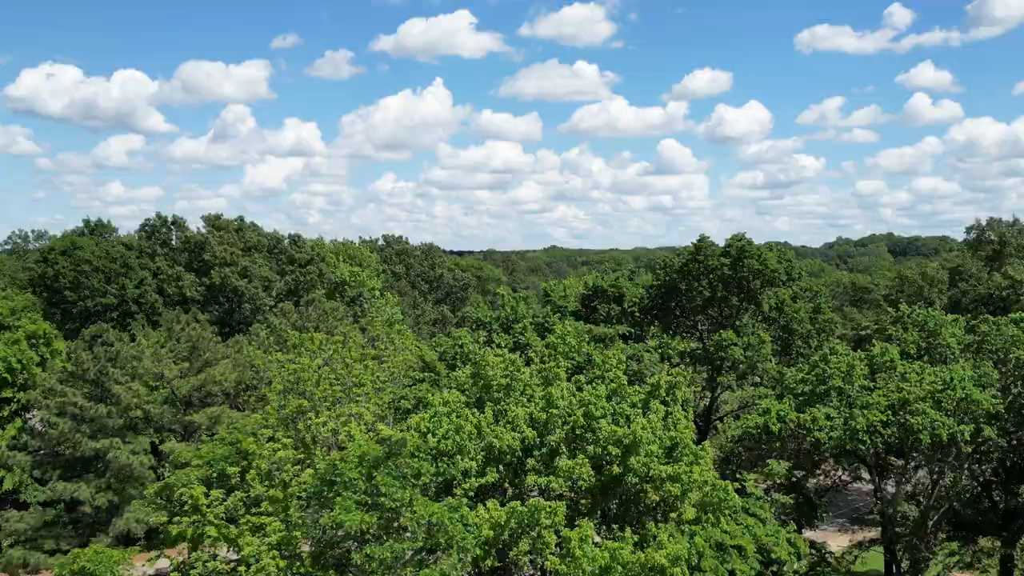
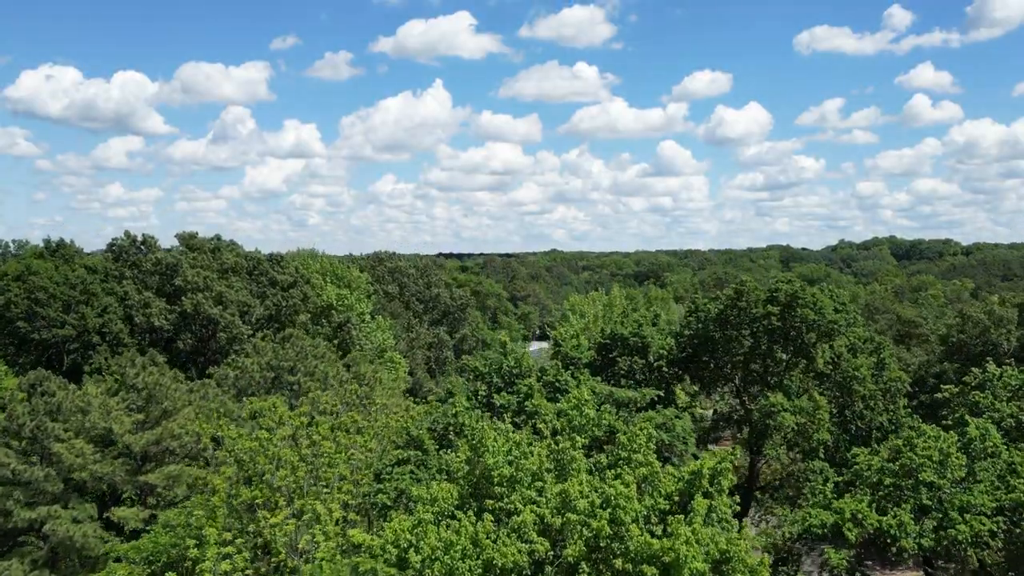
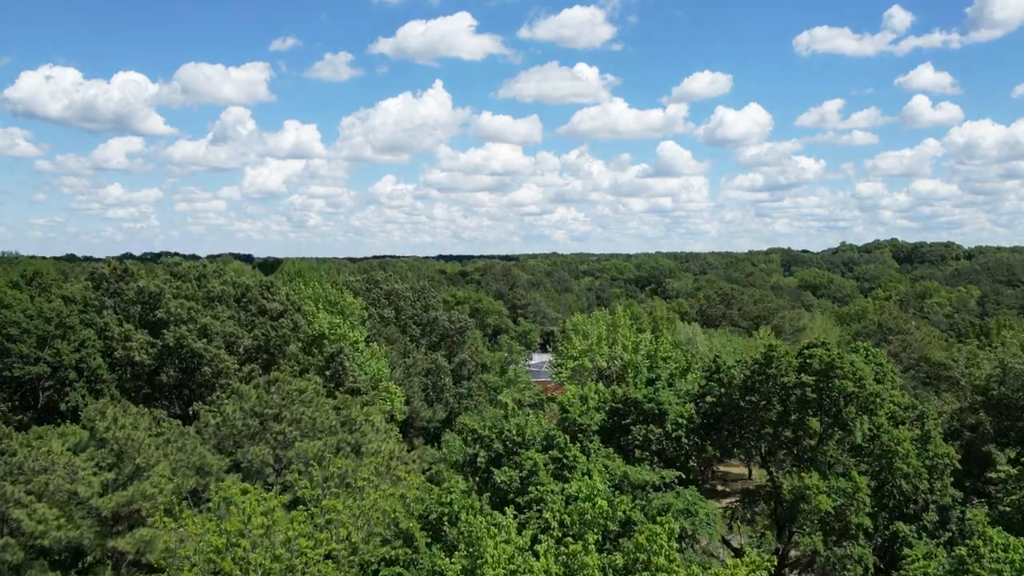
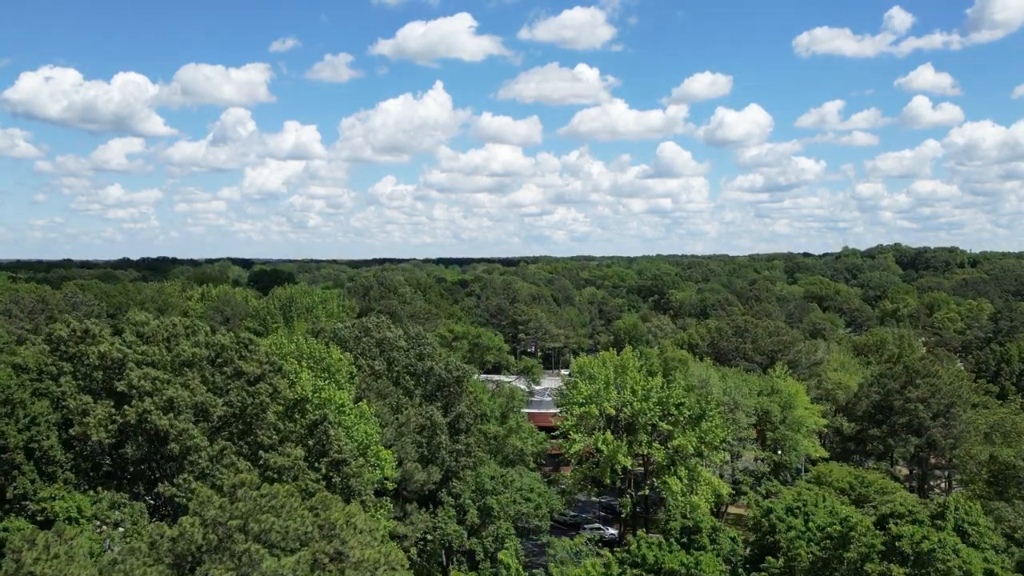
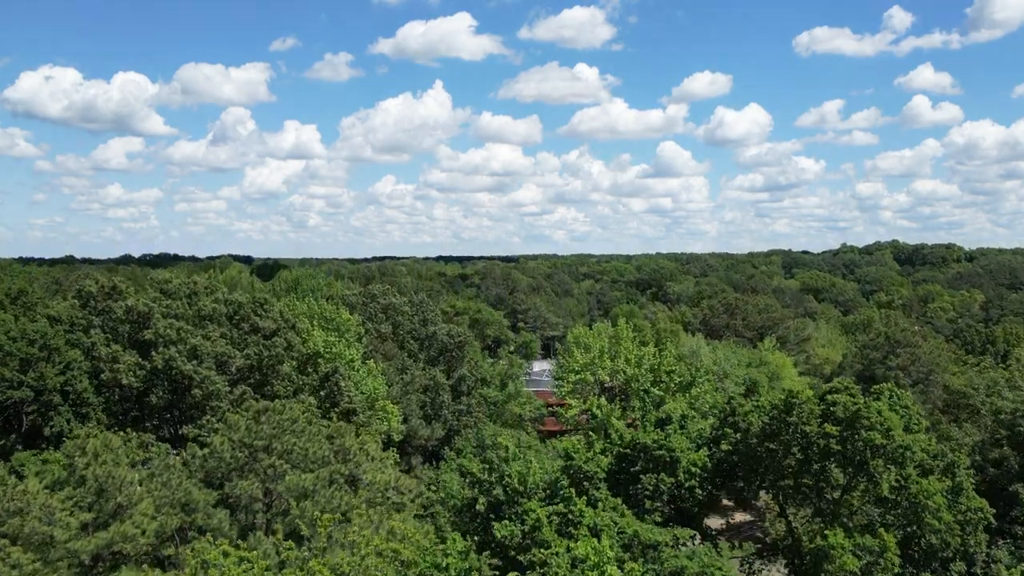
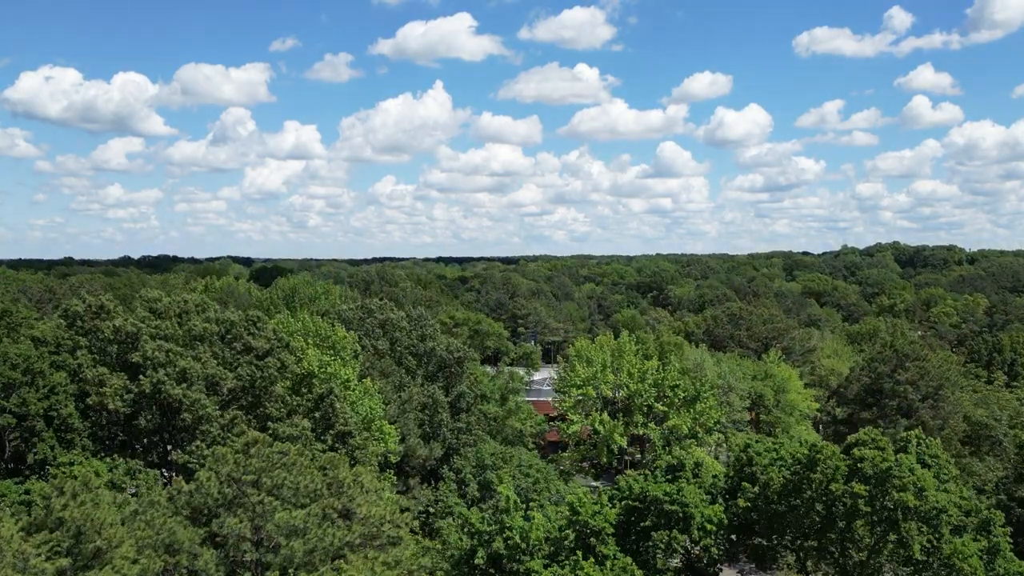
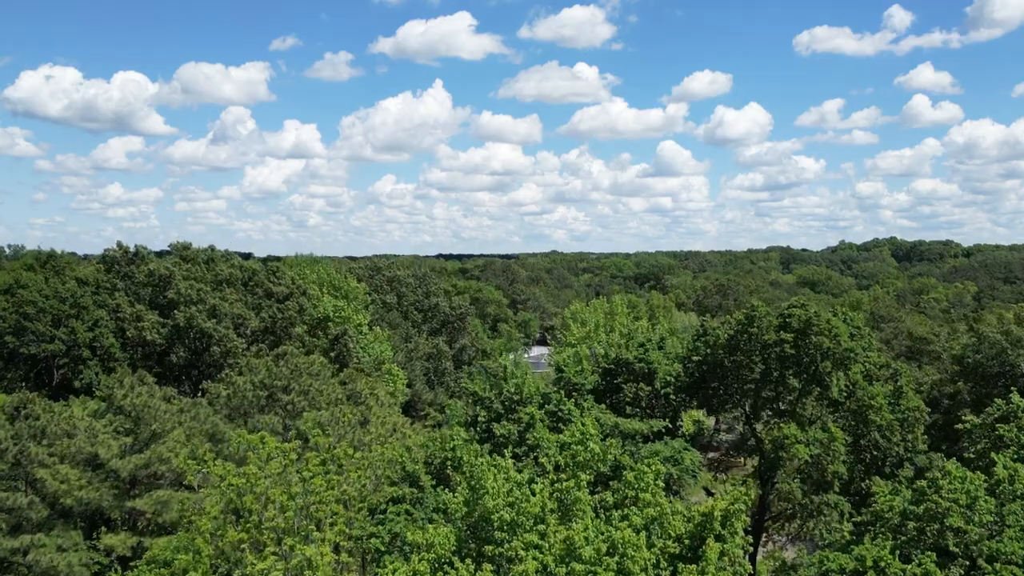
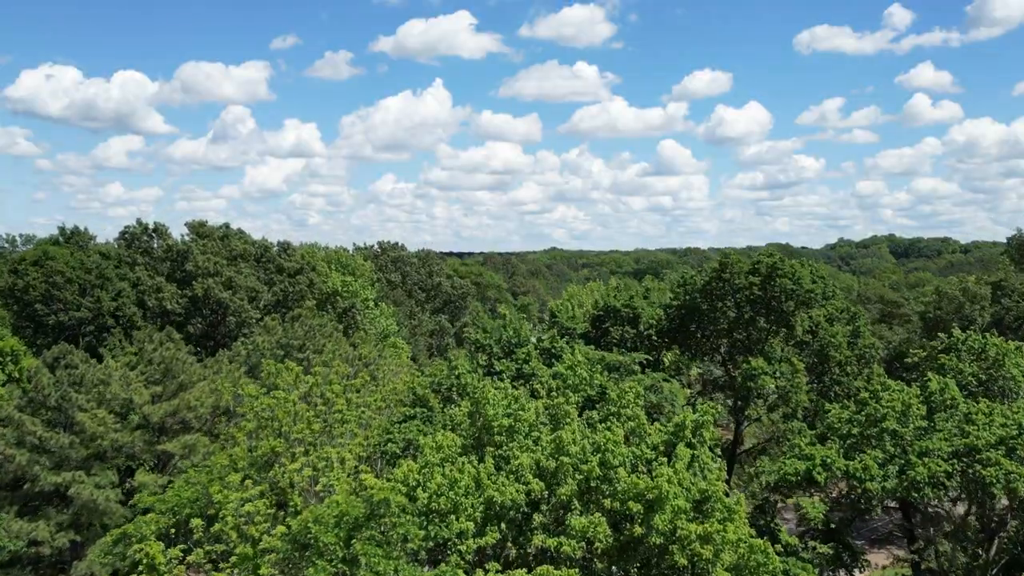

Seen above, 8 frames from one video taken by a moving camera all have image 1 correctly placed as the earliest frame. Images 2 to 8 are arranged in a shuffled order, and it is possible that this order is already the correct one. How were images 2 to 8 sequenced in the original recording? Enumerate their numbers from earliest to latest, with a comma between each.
8, 2, 7, 3, 5, 6, 4
